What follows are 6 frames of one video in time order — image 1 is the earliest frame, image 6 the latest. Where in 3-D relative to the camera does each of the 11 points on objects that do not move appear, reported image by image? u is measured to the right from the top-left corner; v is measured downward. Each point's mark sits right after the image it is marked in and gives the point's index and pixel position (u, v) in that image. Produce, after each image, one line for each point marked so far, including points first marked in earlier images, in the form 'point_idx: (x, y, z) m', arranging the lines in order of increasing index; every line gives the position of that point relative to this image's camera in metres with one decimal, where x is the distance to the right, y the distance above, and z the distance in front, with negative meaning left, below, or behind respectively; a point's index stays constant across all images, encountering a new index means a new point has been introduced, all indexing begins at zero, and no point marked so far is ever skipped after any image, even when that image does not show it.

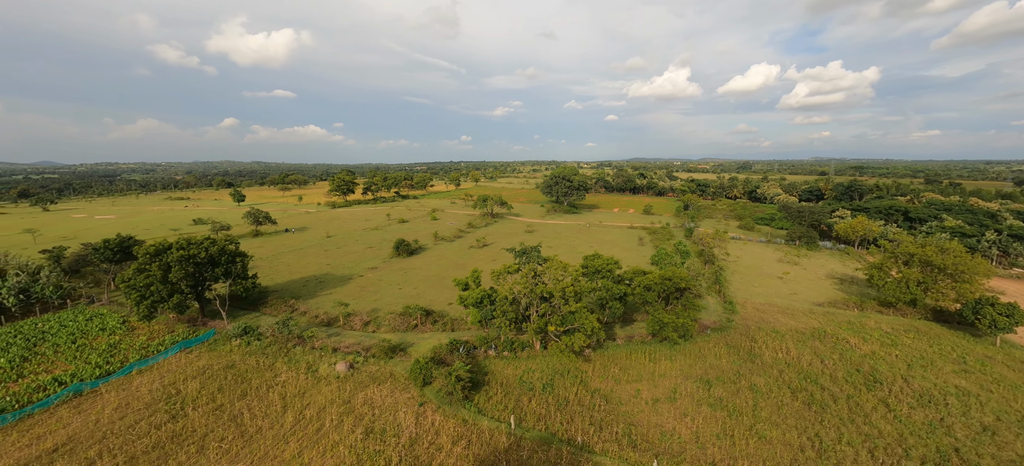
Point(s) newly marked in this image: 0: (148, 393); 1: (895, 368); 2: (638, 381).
0: (-14.3, -6.3, +14.2) m
1: (+17.9, -6.3, +17.0) m
2: (+5.3, -6.2, +15.2) m
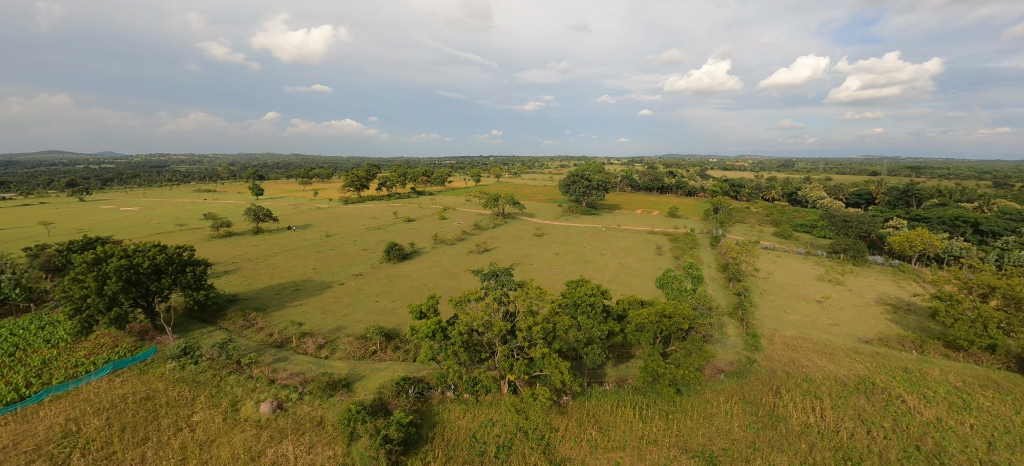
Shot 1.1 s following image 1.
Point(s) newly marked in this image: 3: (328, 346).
0: (-16.0, -6.8, +12.4) m
1: (+16.2, -7.6, +12.9) m
2: (+3.6, -7.2, +12.0) m
3: (-9.0, -5.5, +17.7) m
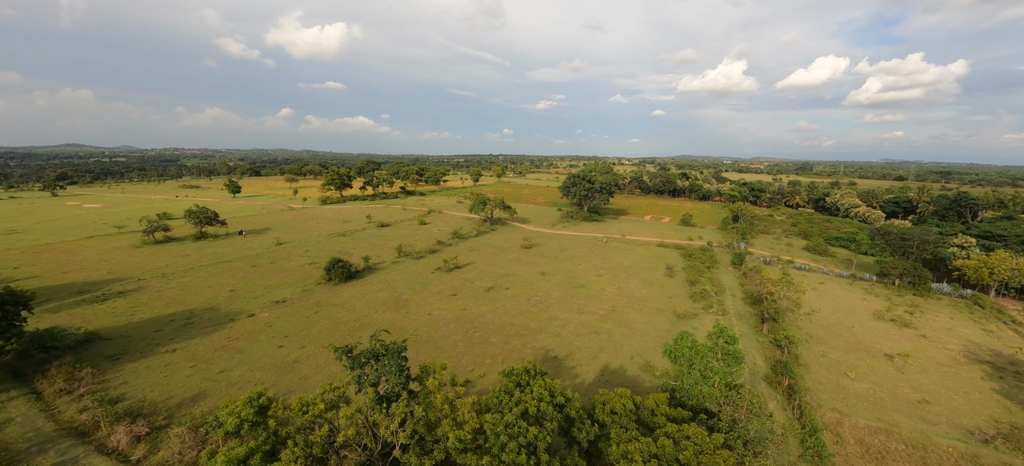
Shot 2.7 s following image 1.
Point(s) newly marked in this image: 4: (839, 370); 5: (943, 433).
0: (-18.6, -7.6, +6.4) m
1: (+13.6, -9.0, +6.1) m
2: (+0.9, -8.4, +5.5) m
3: (-11.4, -6.5, +11.6) m
4: (+15.6, -6.5, +17.4) m
5: (+16.2, -7.5, +13.7) m
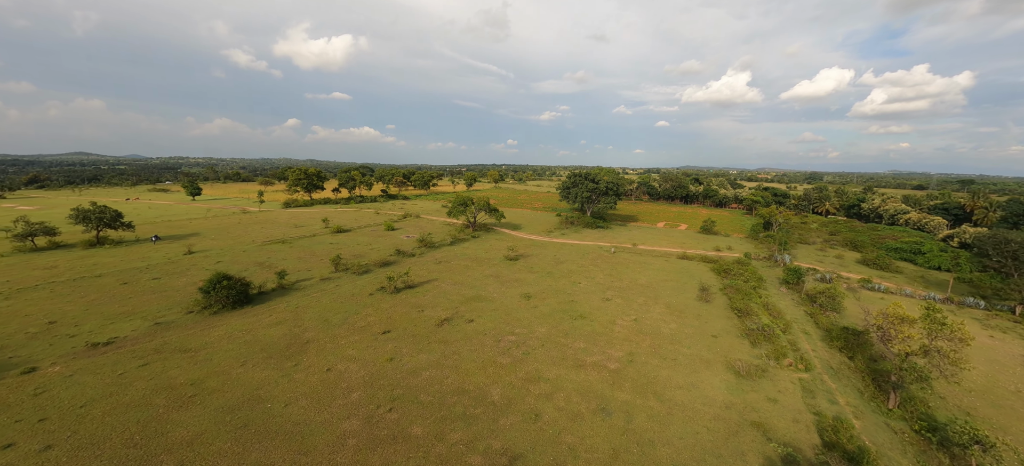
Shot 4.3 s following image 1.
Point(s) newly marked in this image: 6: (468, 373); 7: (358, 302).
0: (-20.4, -7.3, -1.7) m
1: (+11.8, -8.8, -2.5) m
2: (-0.9, -8.1, -2.9) m
3: (-13.2, -6.3, +3.3) m
4: (+13.9, -6.6, +8.9) m
5: (+14.5, -7.5, +5.1) m
6: (-1.5, -4.9, +12.9) m
7: (-7.9, -3.6, +18.9) m
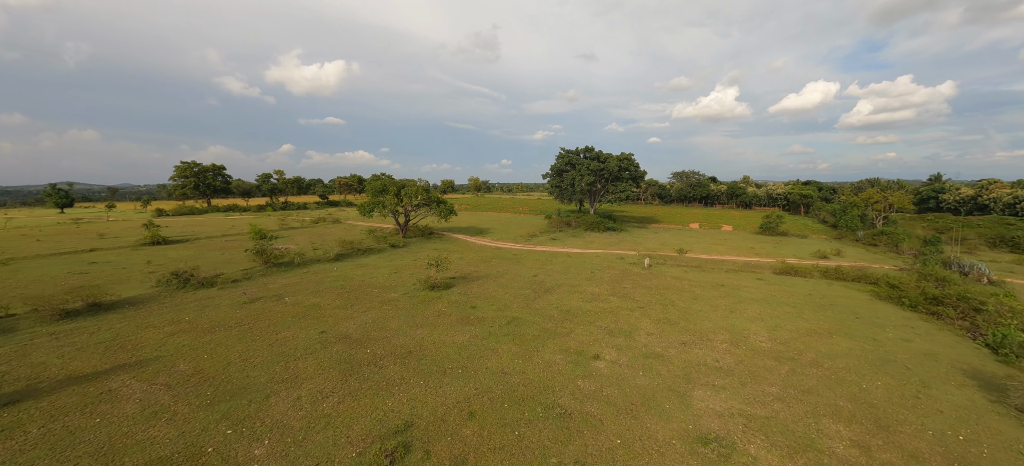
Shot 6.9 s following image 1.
0: (-22.6, -6.1, -17.4) m
1: (+9.6, -6.7, -17.9) m
2: (-3.1, -6.3, -18.4) m
3: (-15.4, -5.2, -12.2) m
4: (+11.6, -5.1, -6.4) m
5: (+12.2, -5.7, -10.2) m
6: (-3.9, -4.0, -2.5) m
7: (-10.4, -3.2, +3.5) m
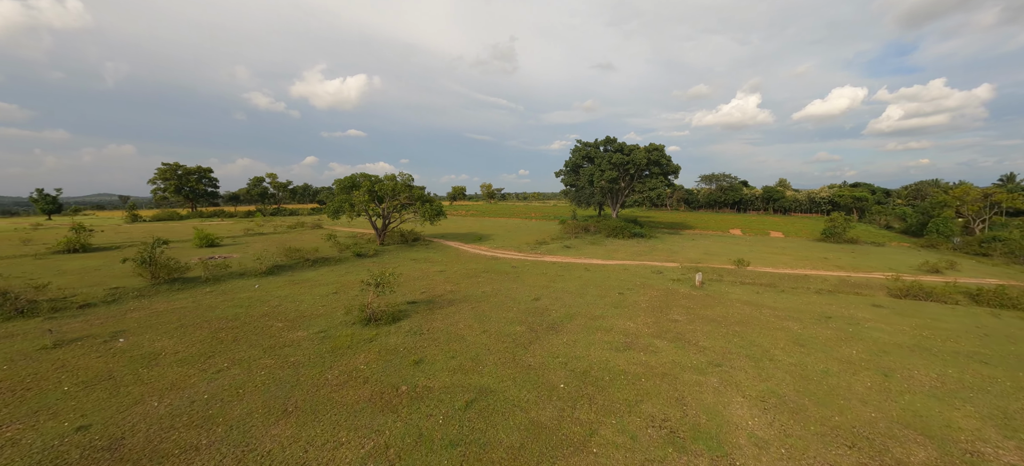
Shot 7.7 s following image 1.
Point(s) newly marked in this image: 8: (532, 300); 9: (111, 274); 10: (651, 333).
0: (-24.3, -5.4, -21.0) m
1: (+7.9, -5.9, -23.0) m
2: (-4.8, -5.5, -22.9) m
3: (-16.9, -4.6, -16.1) m
4: (+10.4, -4.6, -11.6) m
5: (+10.8, -5.1, -15.4) m
6: (-4.9, -3.6, -6.9) m
7: (-11.1, -3.0, -0.6) m
8: (+0.6, -1.8, +9.8) m
9: (-12.2, -1.4, +11.4) m
10: (+2.9, -2.0, +7.5) m
